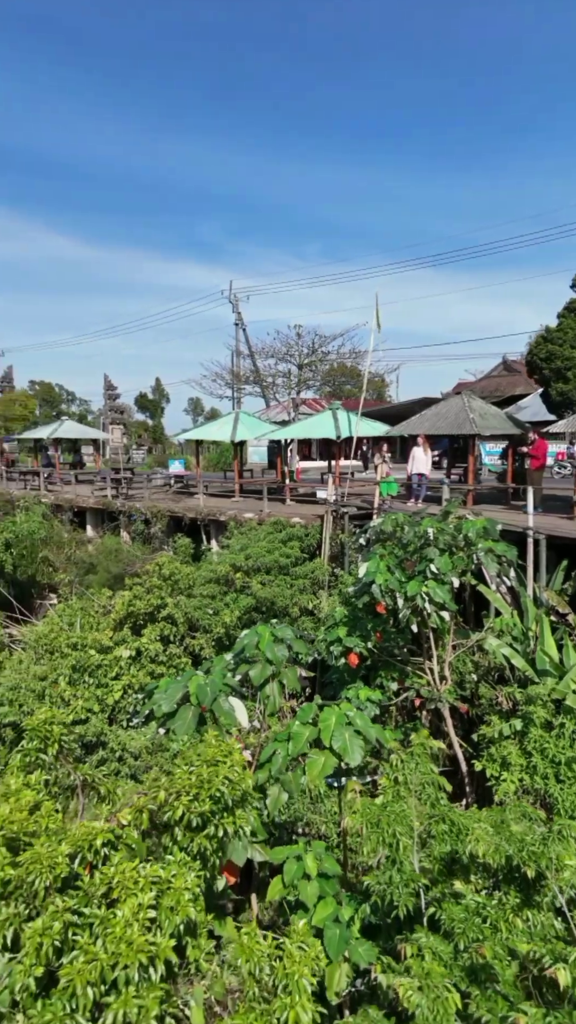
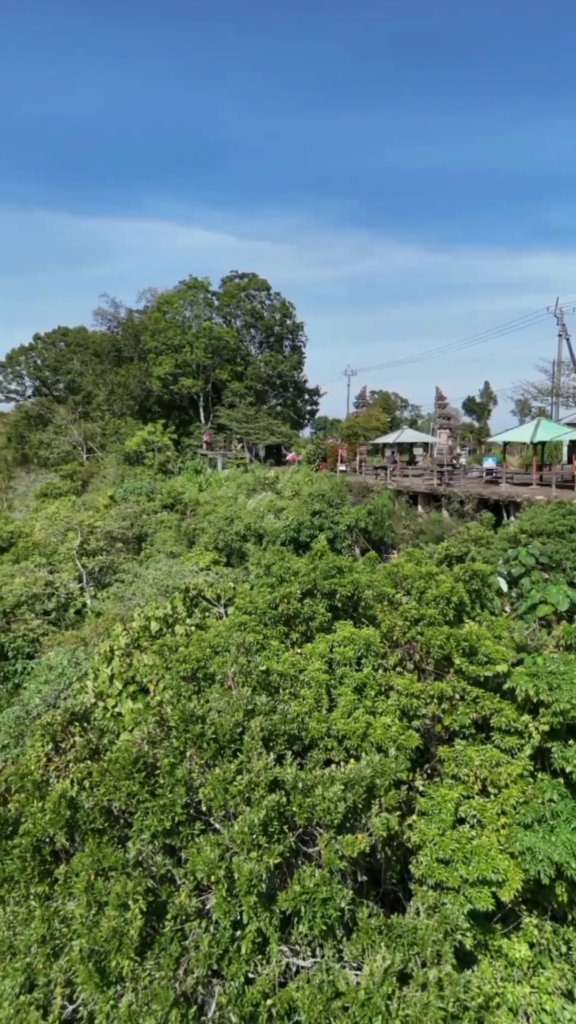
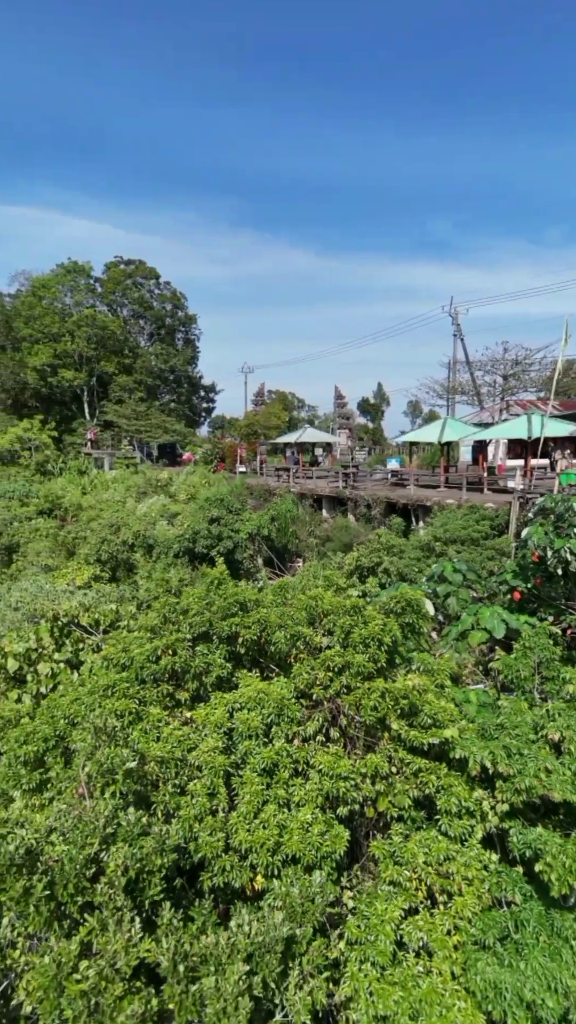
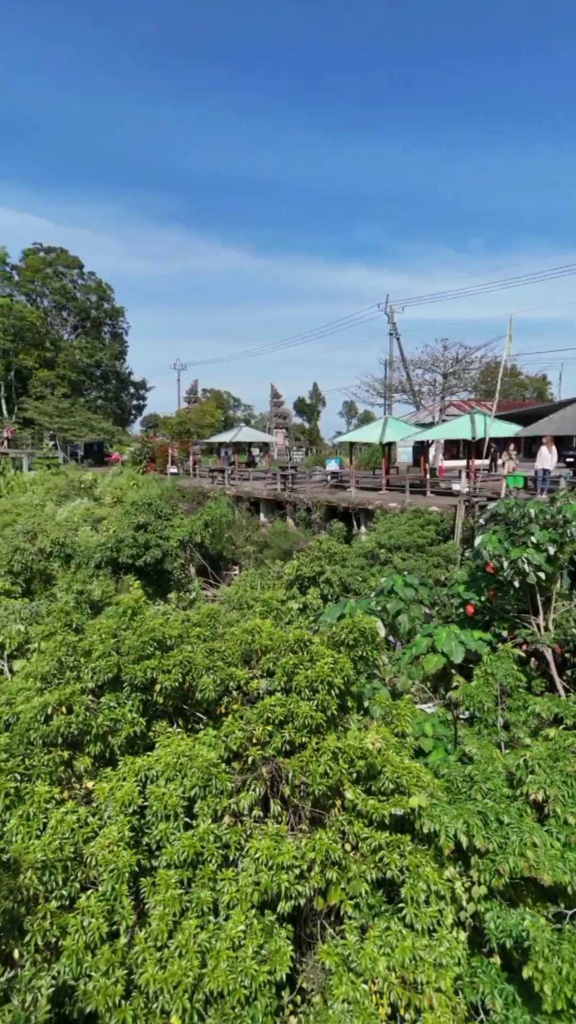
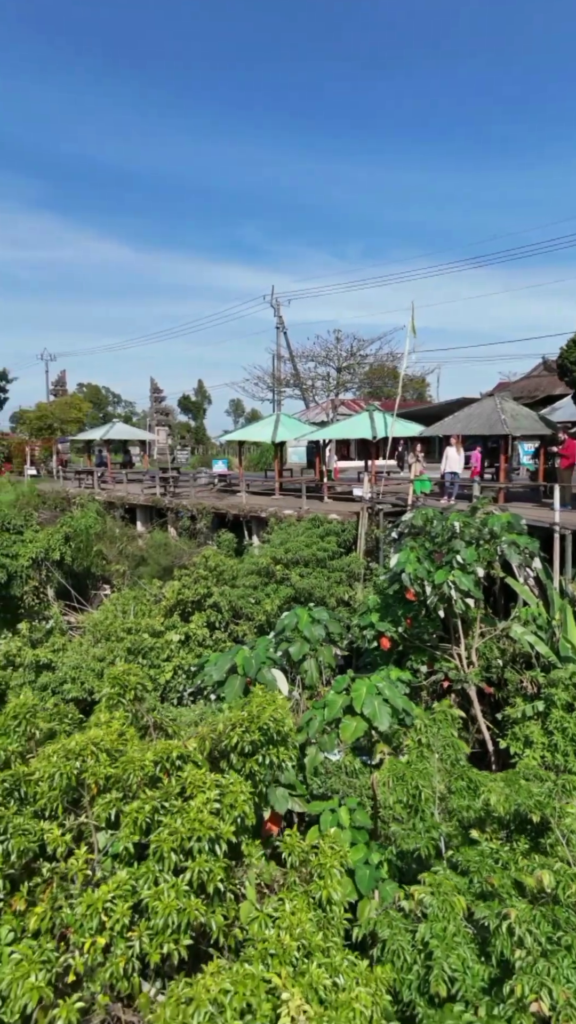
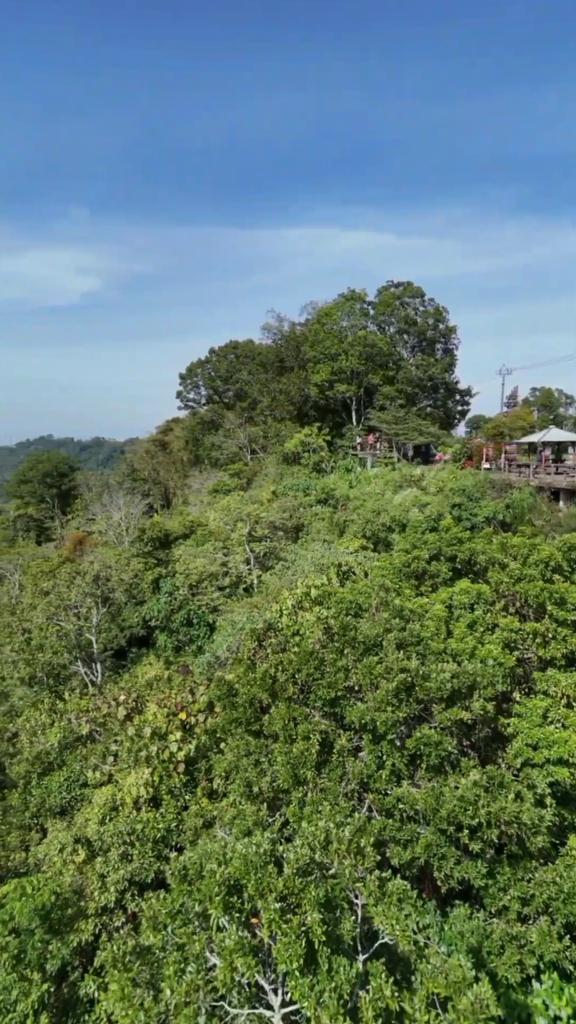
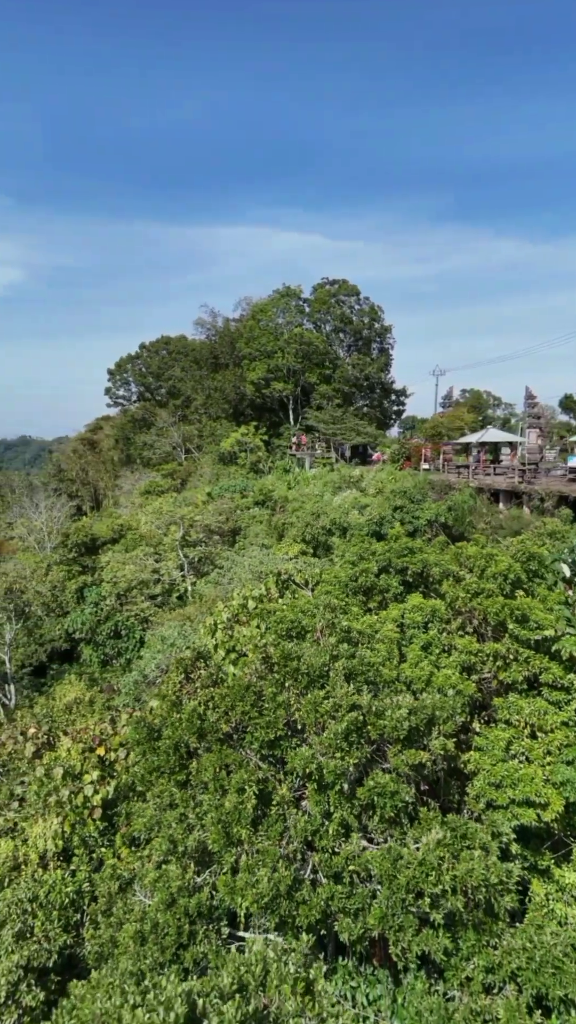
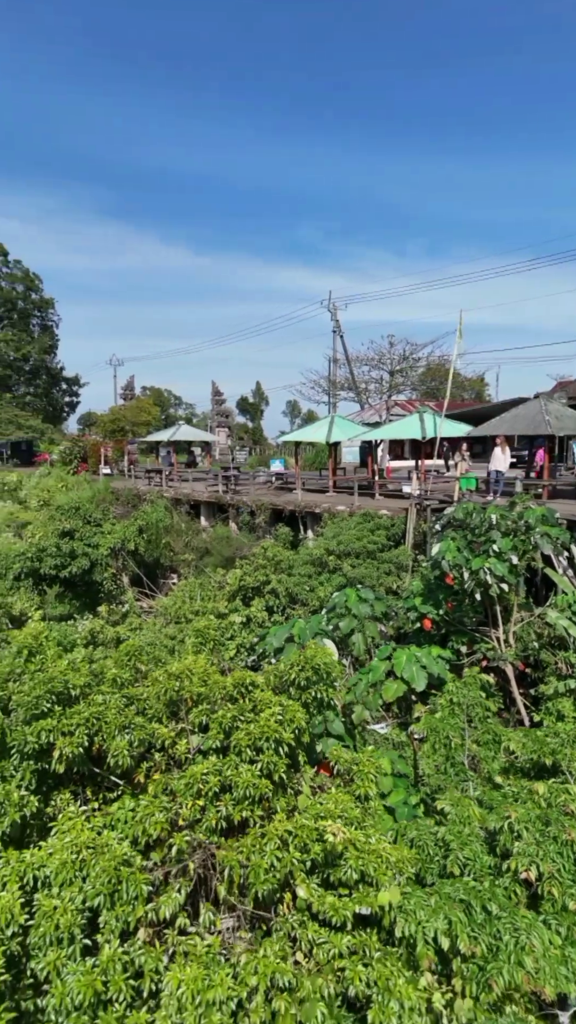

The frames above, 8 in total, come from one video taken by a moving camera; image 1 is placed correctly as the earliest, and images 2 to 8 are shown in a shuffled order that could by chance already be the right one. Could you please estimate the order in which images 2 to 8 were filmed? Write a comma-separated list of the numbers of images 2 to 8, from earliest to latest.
5, 8, 4, 3, 2, 7, 6
